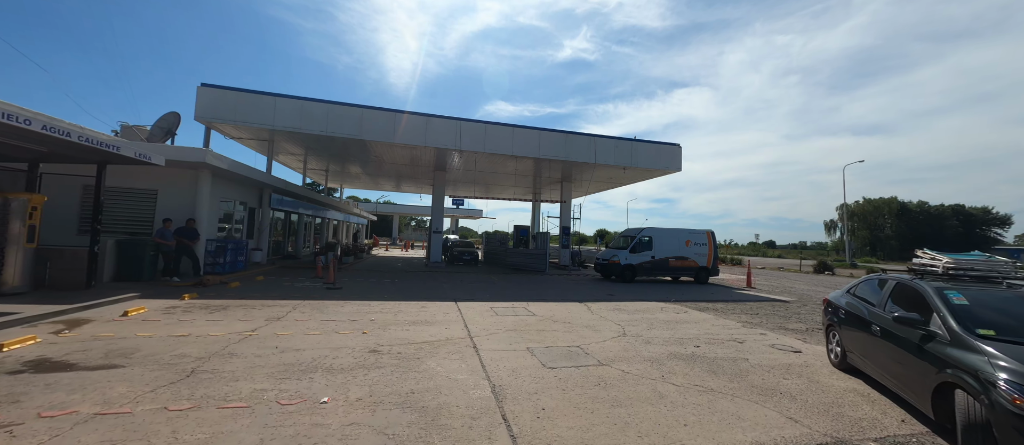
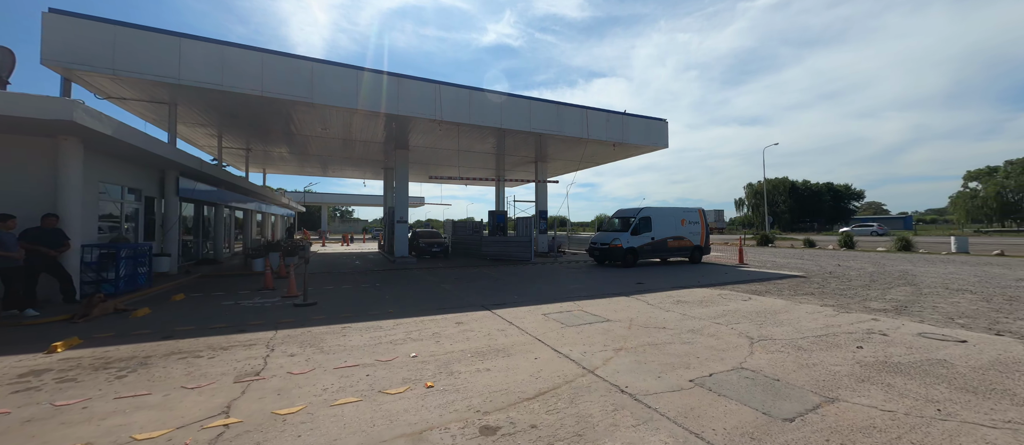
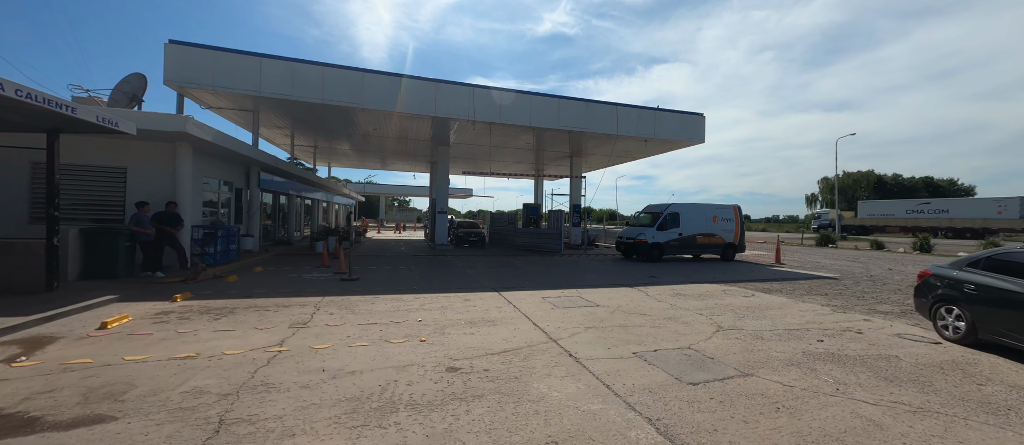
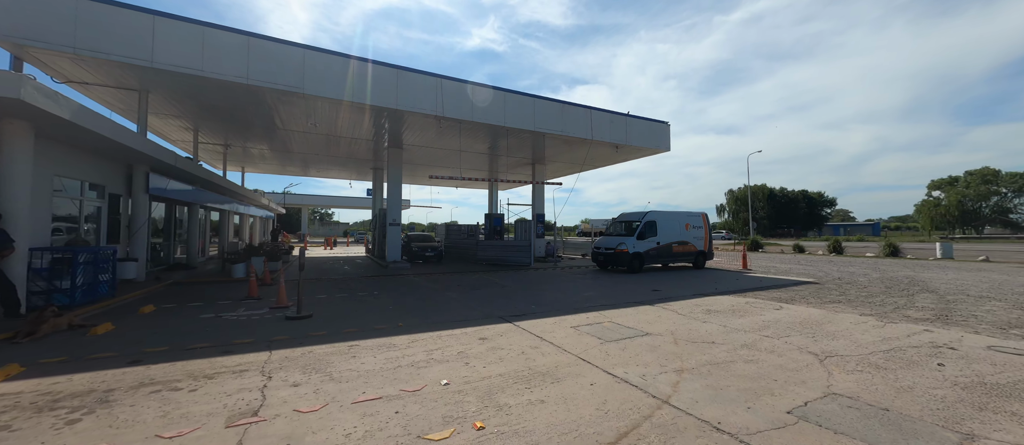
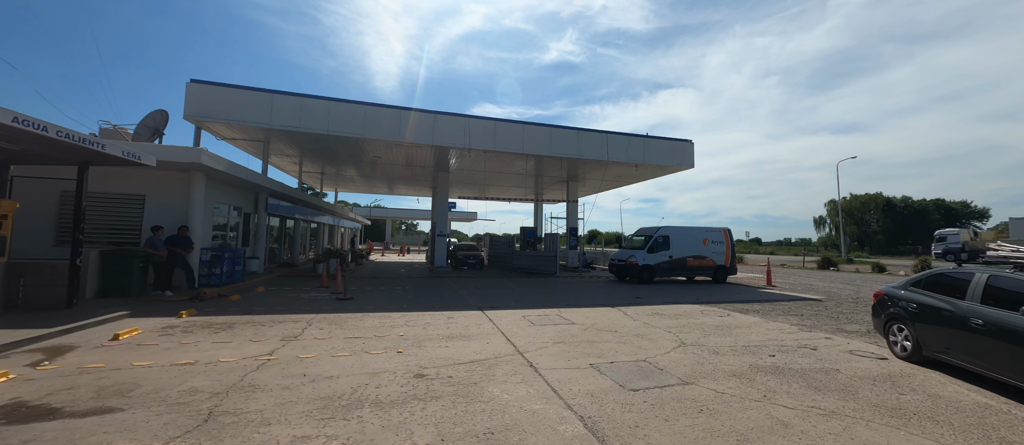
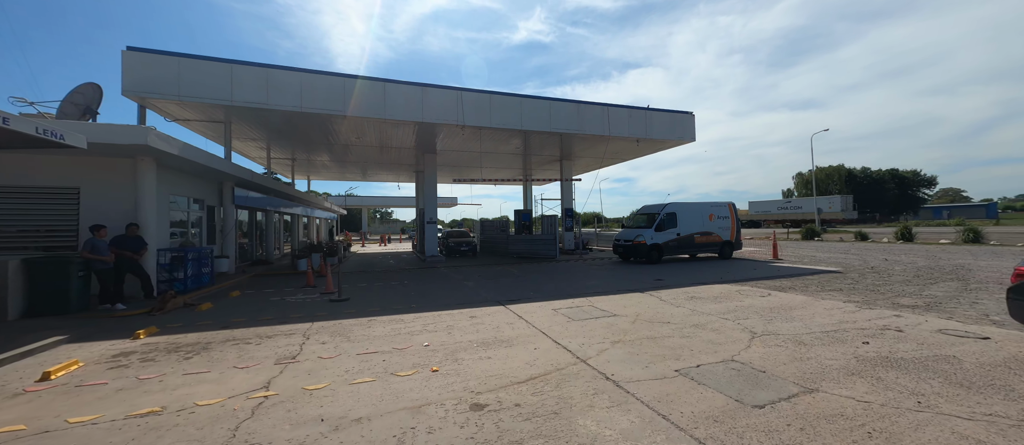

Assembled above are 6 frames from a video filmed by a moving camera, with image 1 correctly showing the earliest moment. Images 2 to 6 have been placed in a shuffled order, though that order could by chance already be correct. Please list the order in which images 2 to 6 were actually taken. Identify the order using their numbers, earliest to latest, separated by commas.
5, 3, 6, 2, 4
